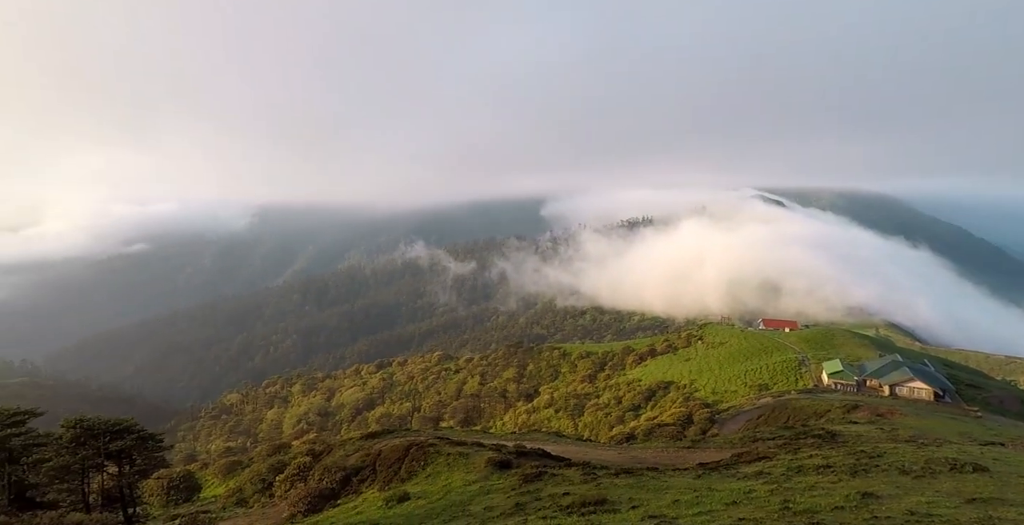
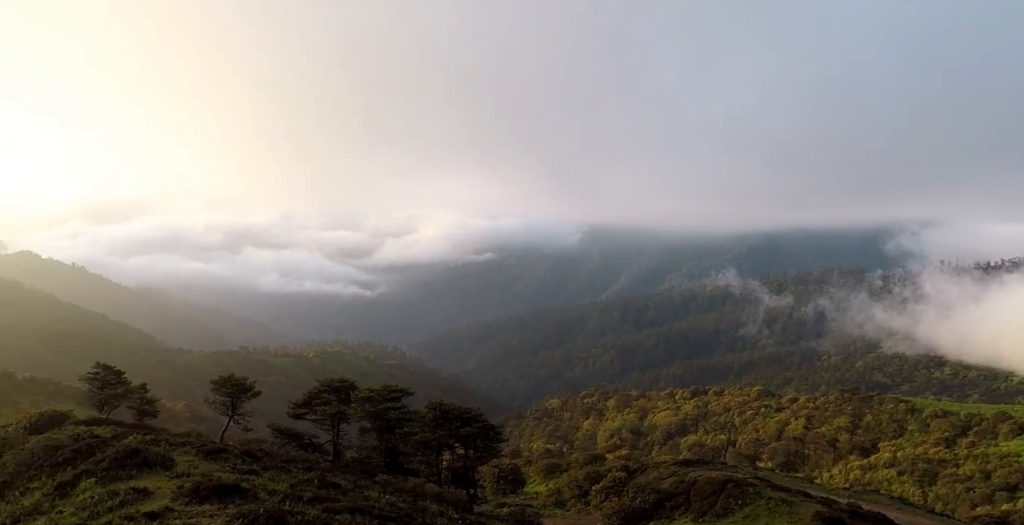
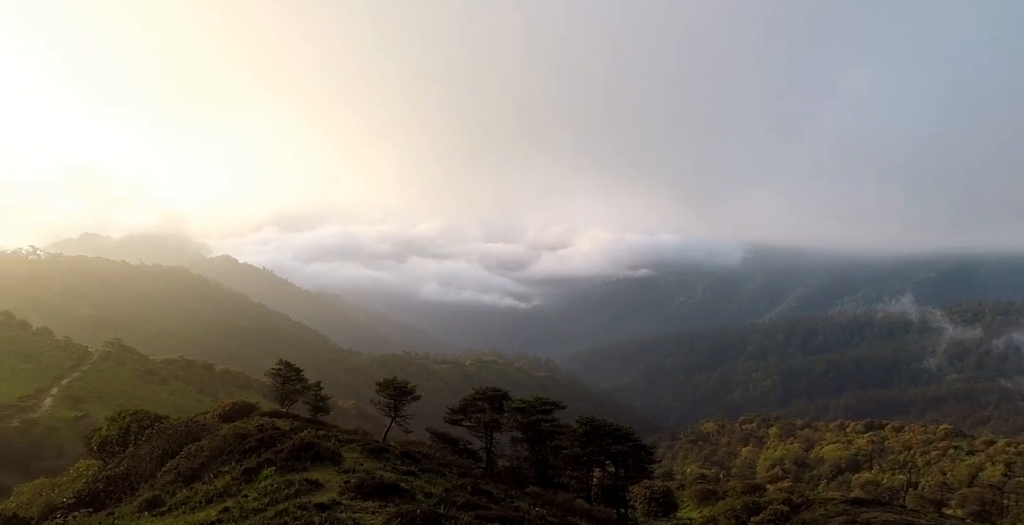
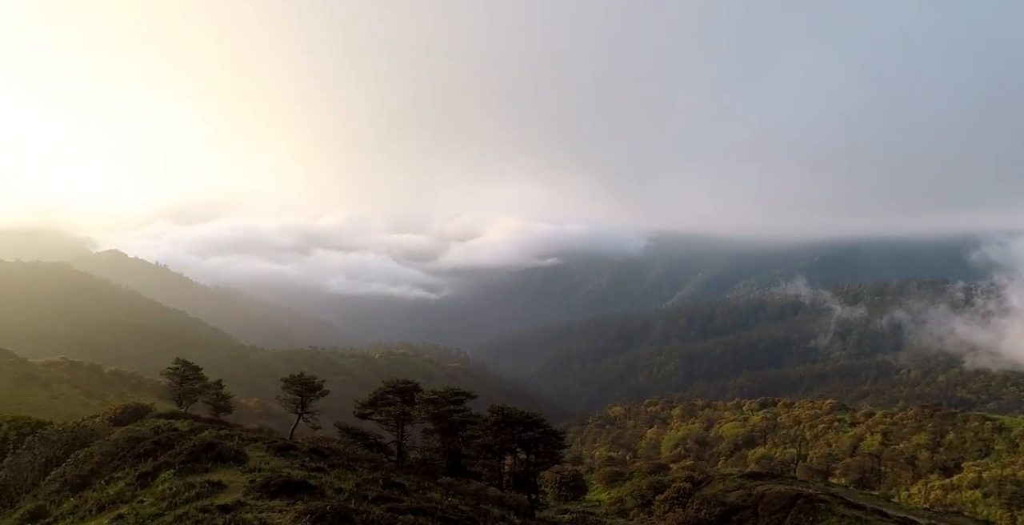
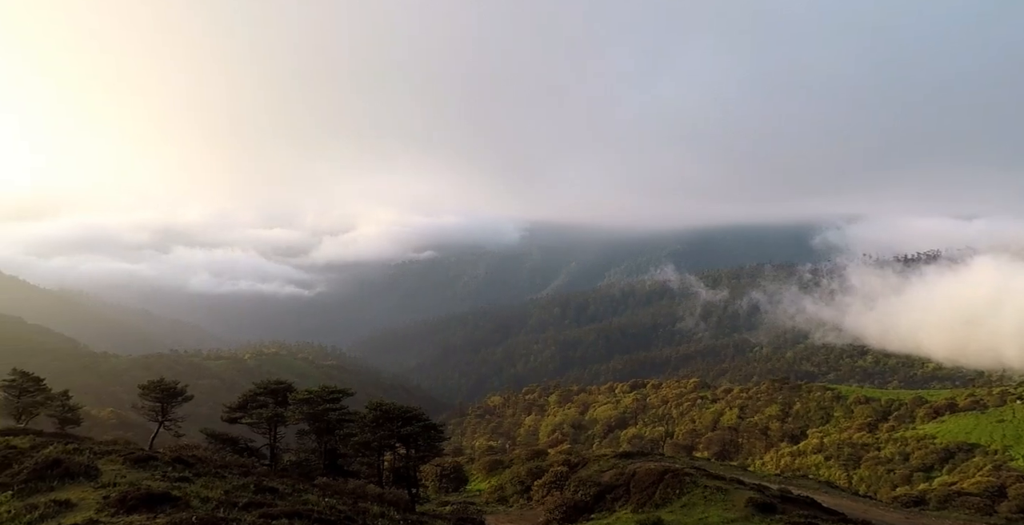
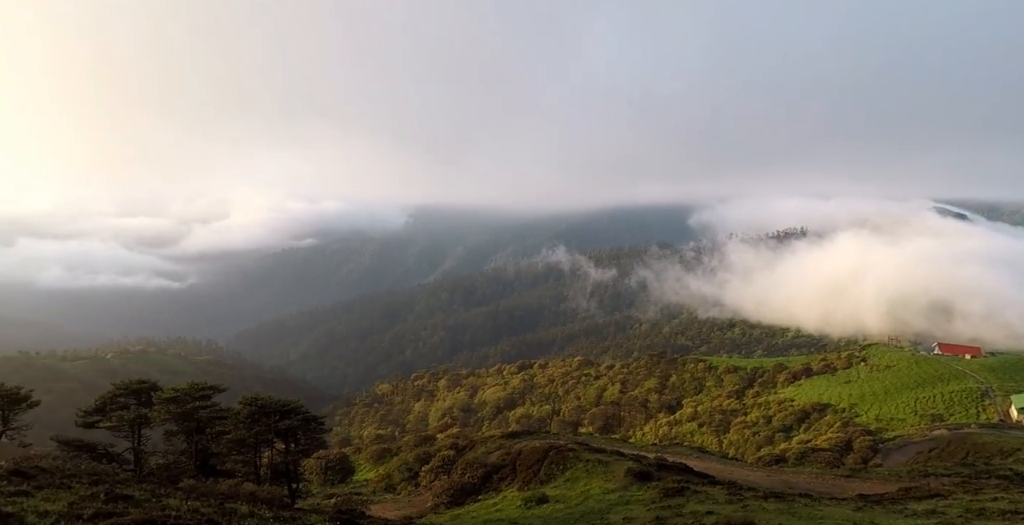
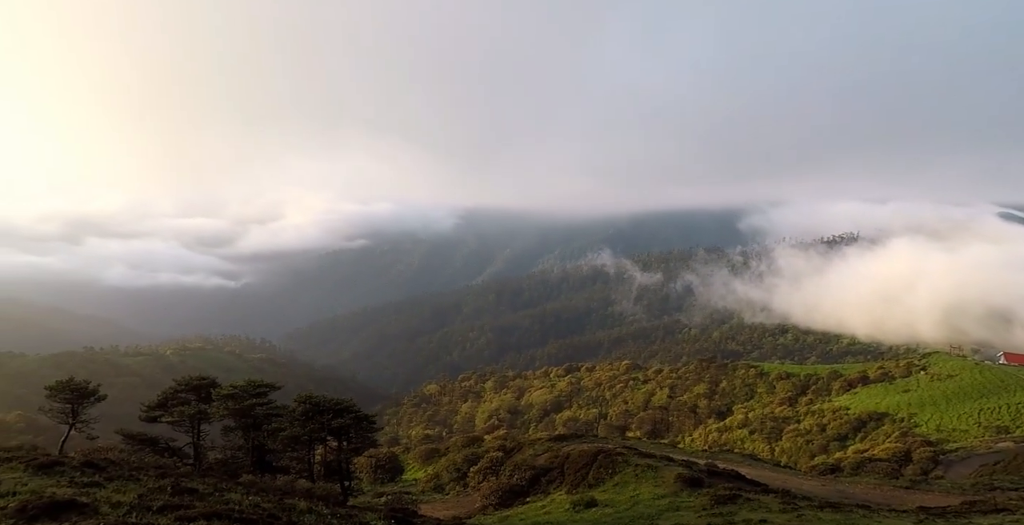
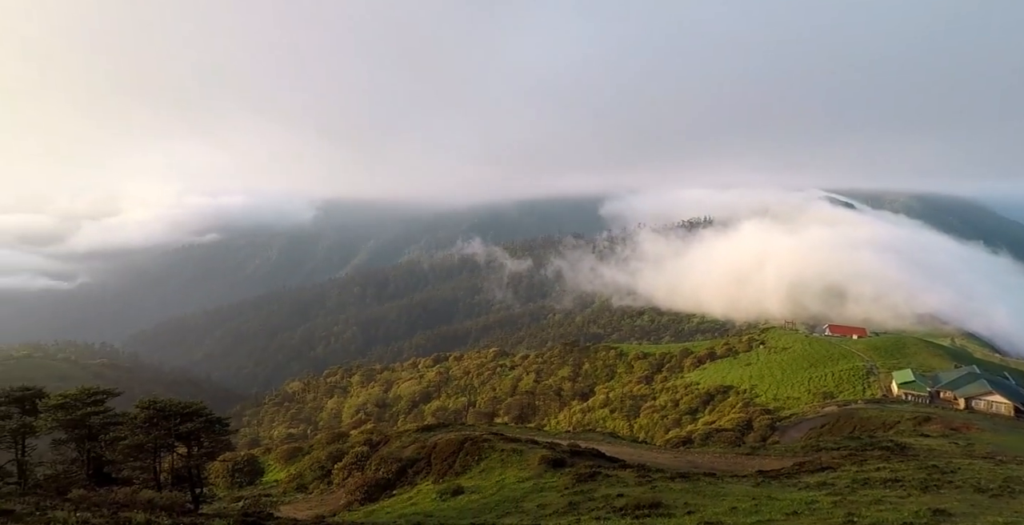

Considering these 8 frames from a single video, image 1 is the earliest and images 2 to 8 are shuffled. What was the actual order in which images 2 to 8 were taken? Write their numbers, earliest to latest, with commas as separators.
8, 6, 7, 5, 2, 4, 3
